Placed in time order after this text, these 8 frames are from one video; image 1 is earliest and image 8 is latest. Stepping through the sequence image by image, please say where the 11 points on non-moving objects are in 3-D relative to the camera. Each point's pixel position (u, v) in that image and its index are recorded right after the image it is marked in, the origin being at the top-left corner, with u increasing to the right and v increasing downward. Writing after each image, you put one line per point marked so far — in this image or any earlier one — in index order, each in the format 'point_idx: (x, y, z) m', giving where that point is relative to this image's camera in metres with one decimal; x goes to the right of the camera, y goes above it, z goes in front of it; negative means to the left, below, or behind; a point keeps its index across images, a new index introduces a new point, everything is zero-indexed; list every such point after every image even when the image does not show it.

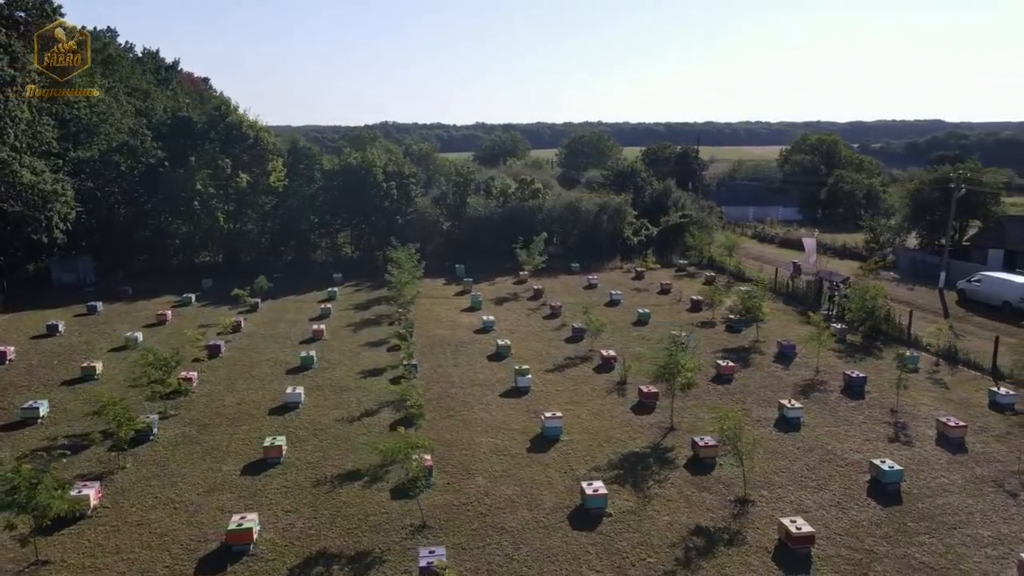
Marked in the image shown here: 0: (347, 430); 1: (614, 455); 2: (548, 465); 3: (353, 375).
0: (-3.4, -3.0, +15.1) m
1: (+2.0, -3.2, +14.0) m
2: (+0.7, -3.3, +13.4) m
3: (-4.2, -2.3, +19.1) m
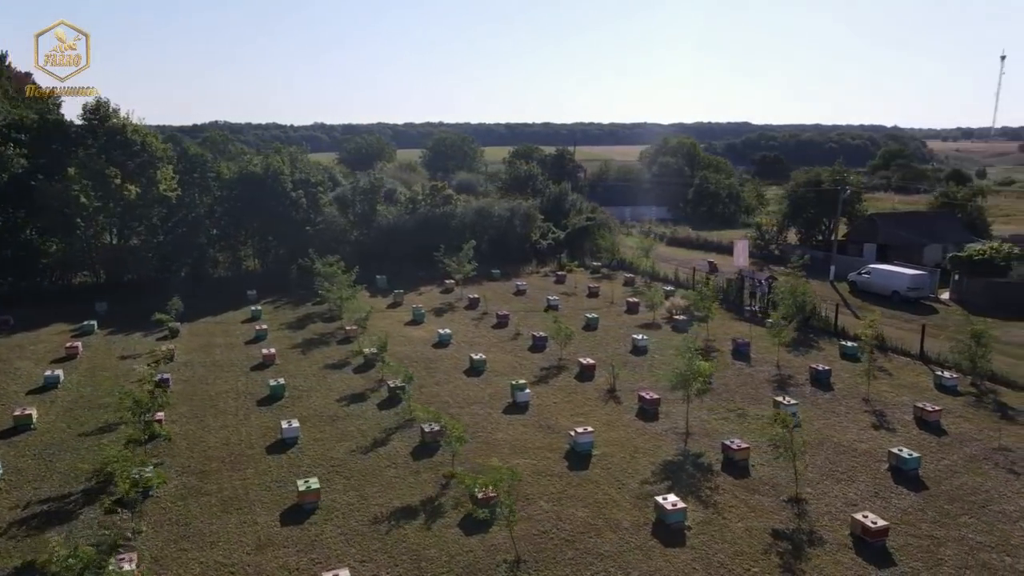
0: (-2.7, -3.4, +14.1) m
1: (+2.7, -3.4, +14.1) m
2: (+1.6, -3.5, +13.3) m
3: (-4.4, -2.8, +17.9) m
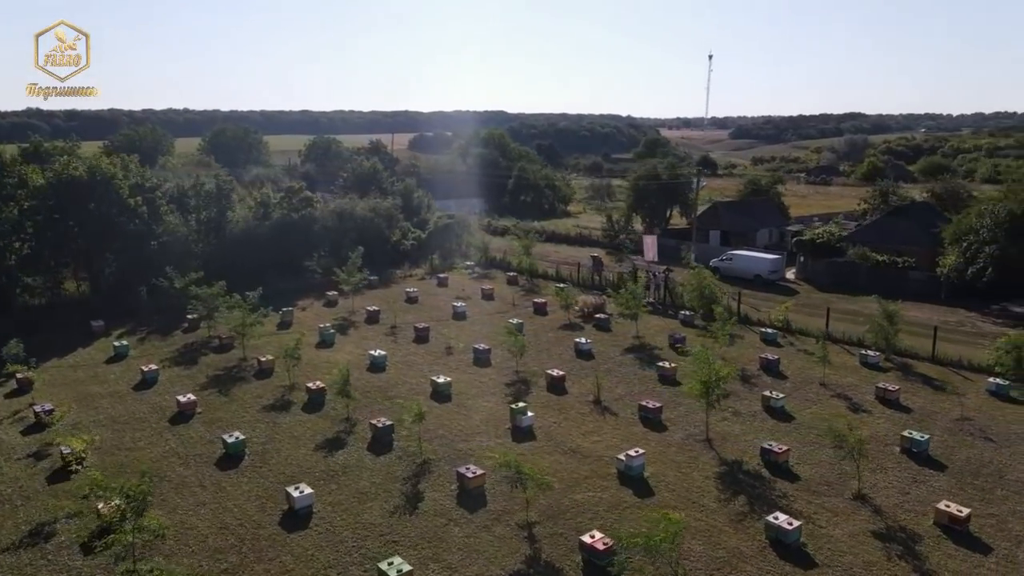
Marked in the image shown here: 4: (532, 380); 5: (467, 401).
0: (-1.5, -4.0, +12.2) m
1: (+3.8, -3.7, +13.9) m
2: (+2.9, -3.8, +12.8) m
3: (-4.2, -3.5, +15.3) m
4: (+0.5, -2.5, +19.9) m
5: (-1.2, -2.8, +18.4) m
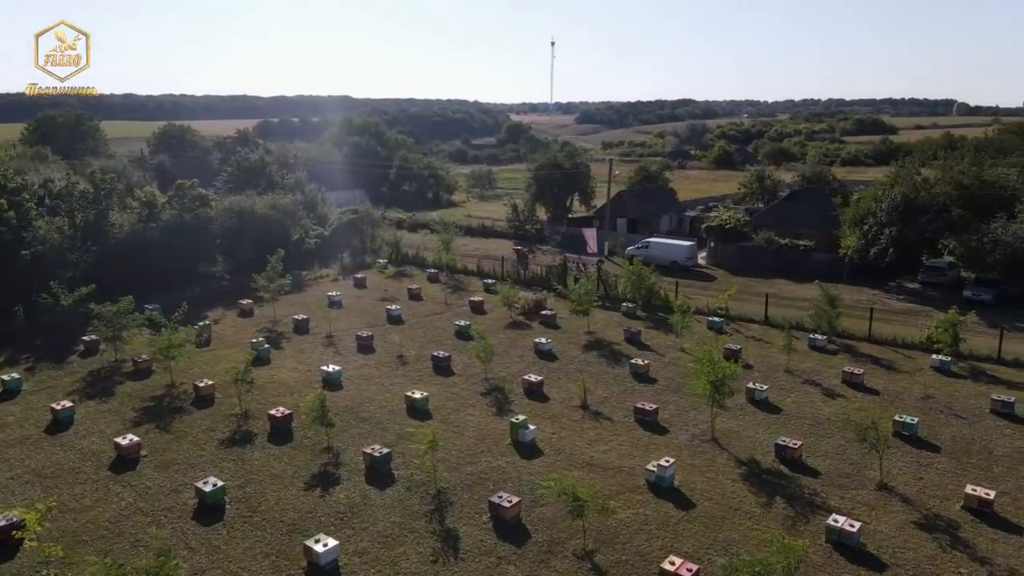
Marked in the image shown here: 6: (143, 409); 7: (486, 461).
0: (-0.5, -4.3, +11.1) m
1: (+4.2, -3.7, +13.7) m
2: (+3.7, -3.9, +12.4) m
3: (-3.8, -3.8, +13.5) m
4: (-0.1, -2.6, +18.9) m
5: (-1.5, -3.0, +17.1) m
6: (-9.0, -2.9, +17.8) m
7: (-0.5, -3.5, +14.7) m
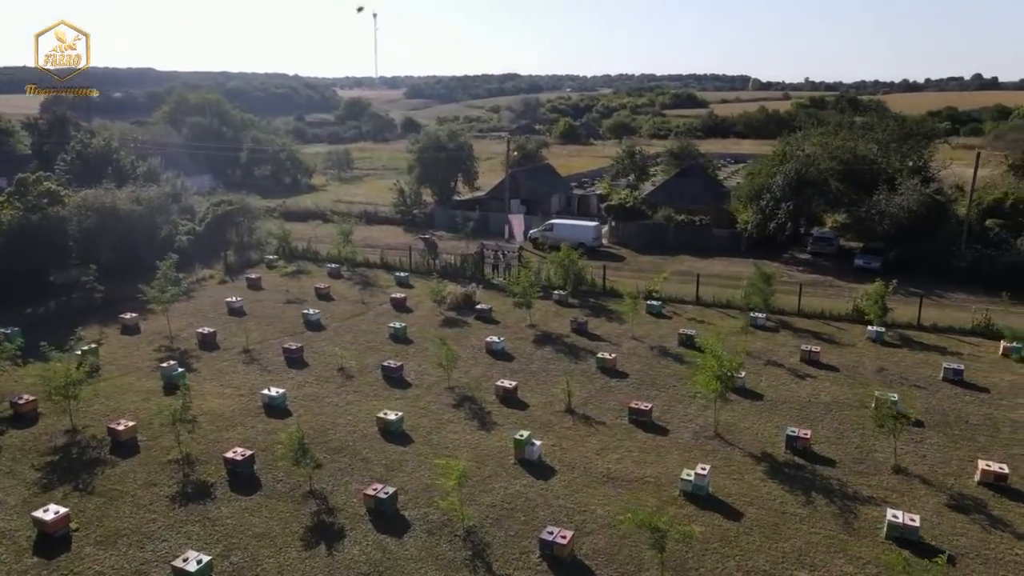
0: (+0.6, -4.5, +9.7) m
1: (+4.7, -3.5, +13.3) m
2: (+4.4, -3.8, +12.0) m
3: (-3.1, -4.2, +11.4) m
4: (-0.8, -2.6, +17.4) m
5: (-1.7, -3.1, +15.4) m
6: (-9.2, -3.5, +14.4) m
7: (-0.2, -3.6, +13.3) m
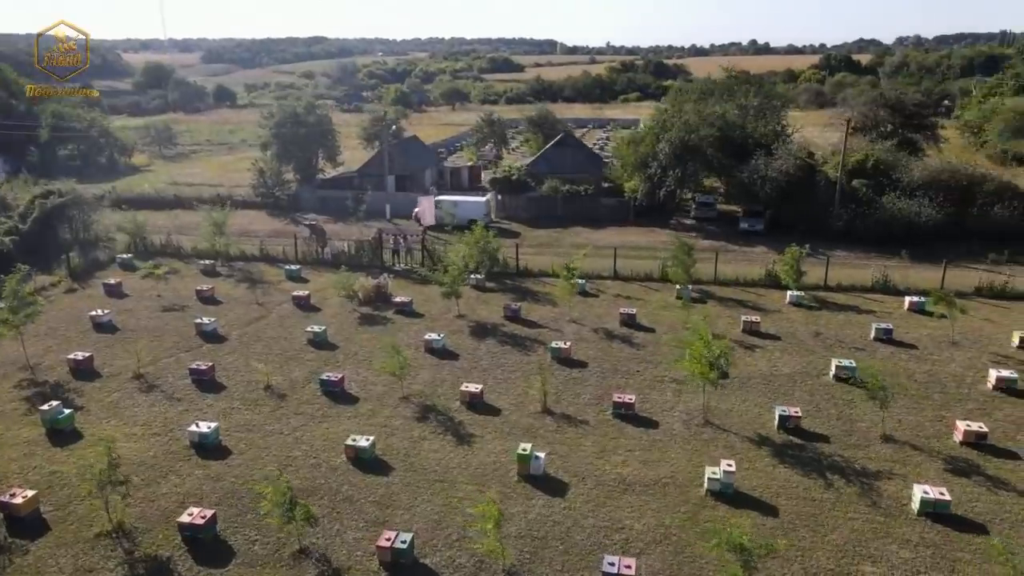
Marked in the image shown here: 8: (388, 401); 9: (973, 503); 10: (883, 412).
0: (+1.8, -4.6, +8.8) m
1: (+4.8, -3.2, +13.1) m
2: (+4.9, -3.6, +11.7) m
3: (-2.3, -4.5, +9.5) m
4: (-1.5, -2.6, +15.8) m
5: (-1.9, -3.2, +13.7) m
6: (-8.9, -4.2, +11.0) m
7: (+0.1, -3.7, +11.9) m
8: (-2.7, -2.5, +16.1) m
9: (+7.5, -3.5, +11.9) m
10: (+7.7, -2.6, +15.1) m
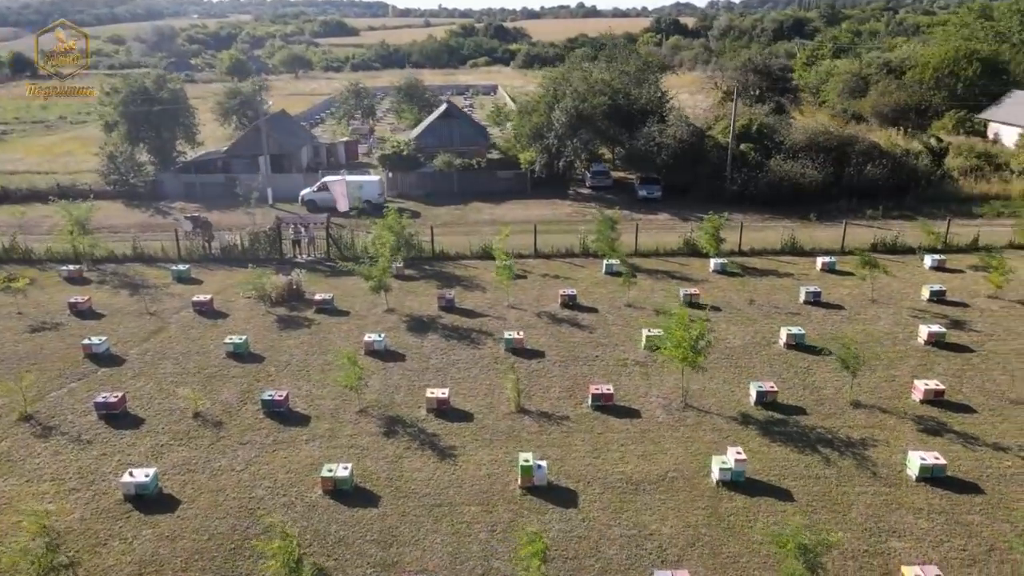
0: (+2.7, -4.6, +8.3) m
1: (+4.7, -2.9, +13.1) m
2: (+5.1, -3.3, +11.8) m
3: (-1.4, -4.8, +8.3) m
4: (-2.1, -2.5, +14.4) m
5: (-2.0, -3.3, +12.3) m
6: (-8.2, -4.9, +8.3) m
7: (+0.4, -3.7, +11.1) m
8: (-3.3, -2.5, +14.5) m
9: (+7.6, -3.0, +12.5) m
10: (+7.1, -1.9, +15.6) m
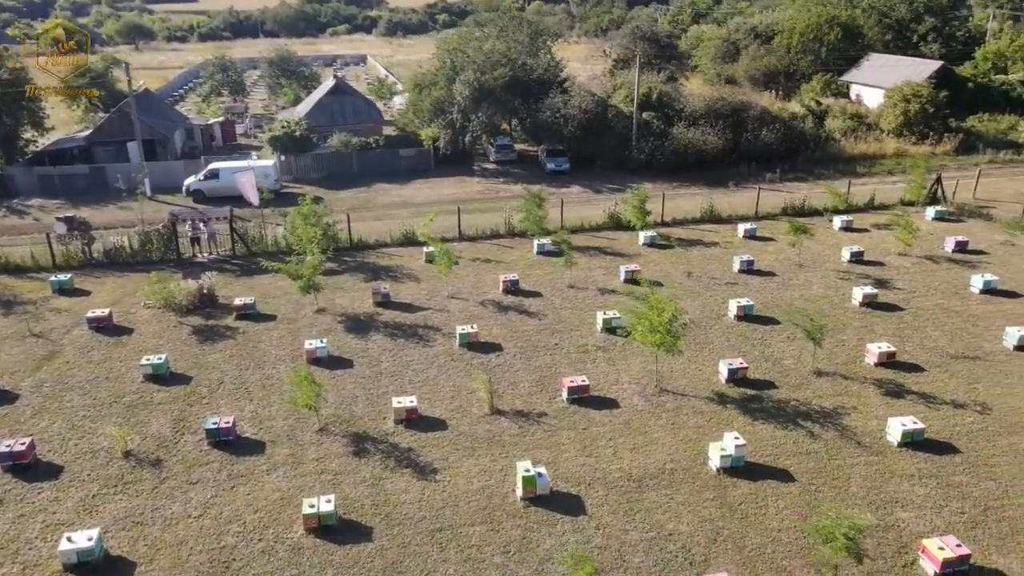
0: (+3.4, -4.5, +8.2) m
1: (+4.4, -2.5, +13.1) m
2: (+5.0, -2.9, +11.9) m
3: (-0.6, -5.0, +7.4) m
4: (-2.5, -2.6, +13.3) m
5: (-1.9, -3.4, +11.2) m
6: (-7.3, -5.6, +6.3) m
7: (+0.6, -3.7, +10.4) m
8: (-3.7, -2.7, +13.1) m
9: (+7.4, -2.4, +13.0) m
10: (+6.3, -1.3, +15.9) m
